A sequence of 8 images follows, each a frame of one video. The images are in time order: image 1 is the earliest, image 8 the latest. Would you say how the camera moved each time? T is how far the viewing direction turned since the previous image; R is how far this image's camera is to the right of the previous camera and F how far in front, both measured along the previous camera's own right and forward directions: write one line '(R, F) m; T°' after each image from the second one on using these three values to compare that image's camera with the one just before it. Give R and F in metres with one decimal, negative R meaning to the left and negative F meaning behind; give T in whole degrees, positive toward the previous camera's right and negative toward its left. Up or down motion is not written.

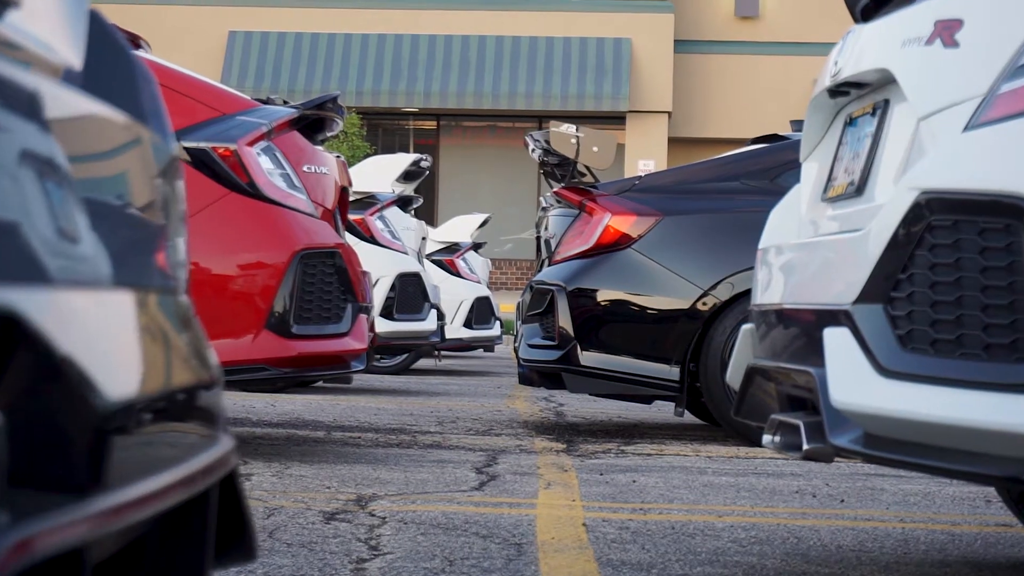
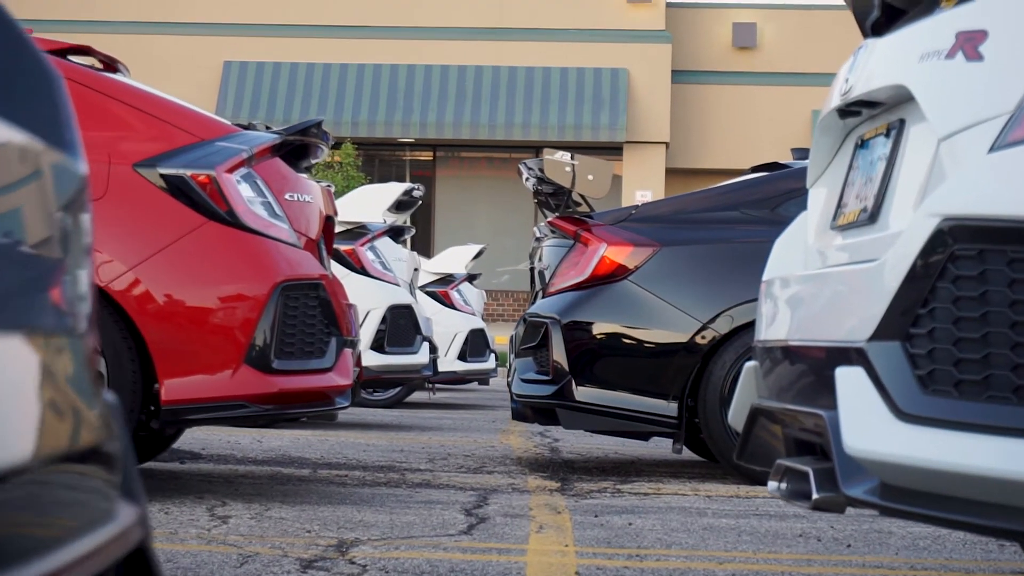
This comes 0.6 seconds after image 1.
(0.0, +0.2) m; 0°
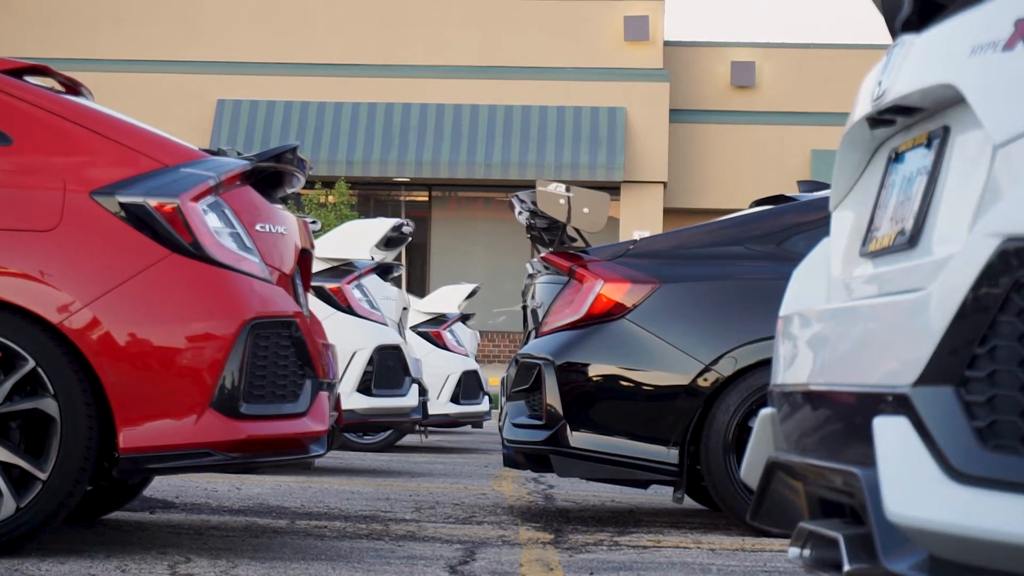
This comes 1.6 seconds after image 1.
(0.0, +0.3) m; 0°
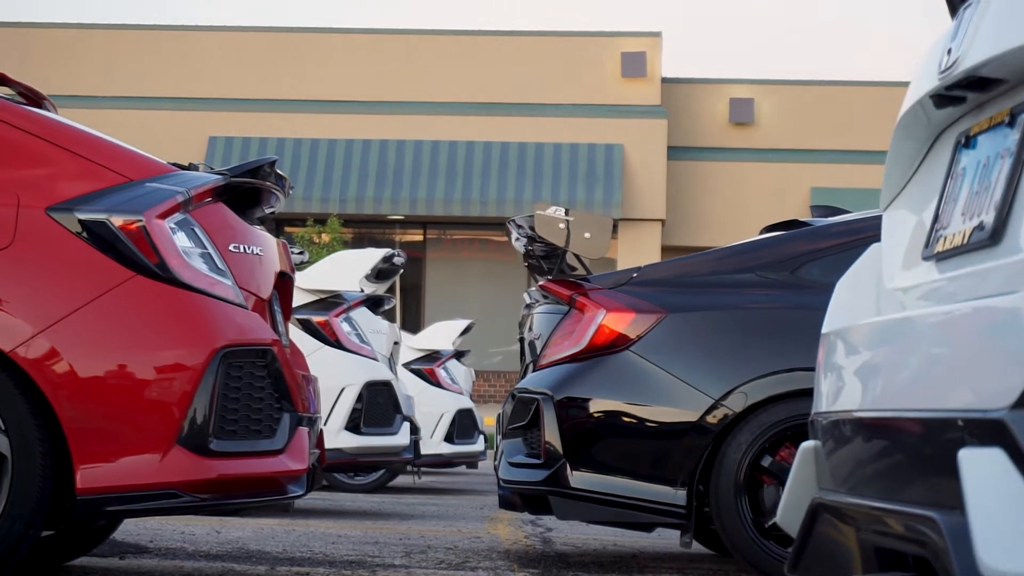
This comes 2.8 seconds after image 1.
(0.0, +0.3) m; 0°
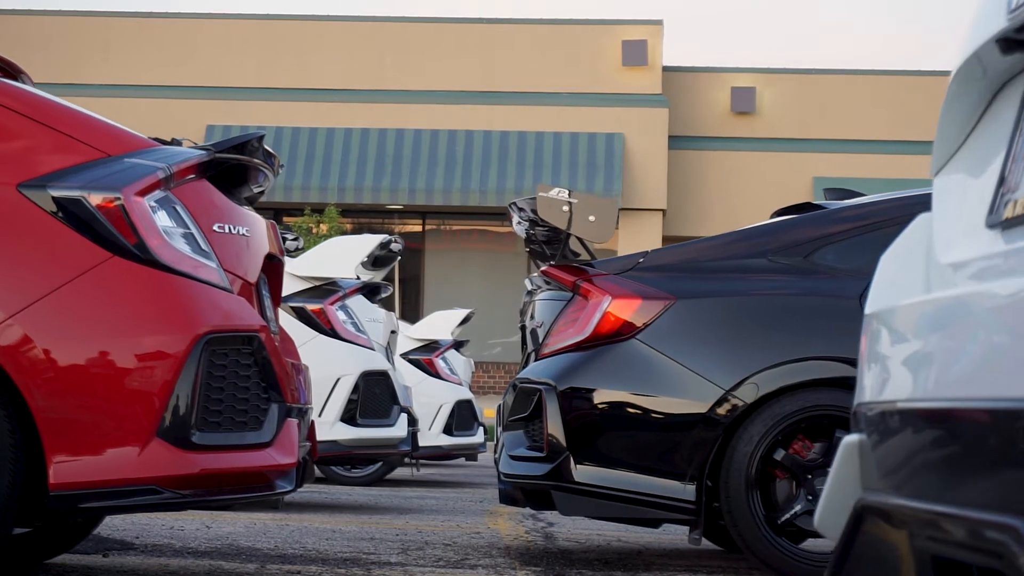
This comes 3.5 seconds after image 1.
(0.0, +0.2) m; 0°
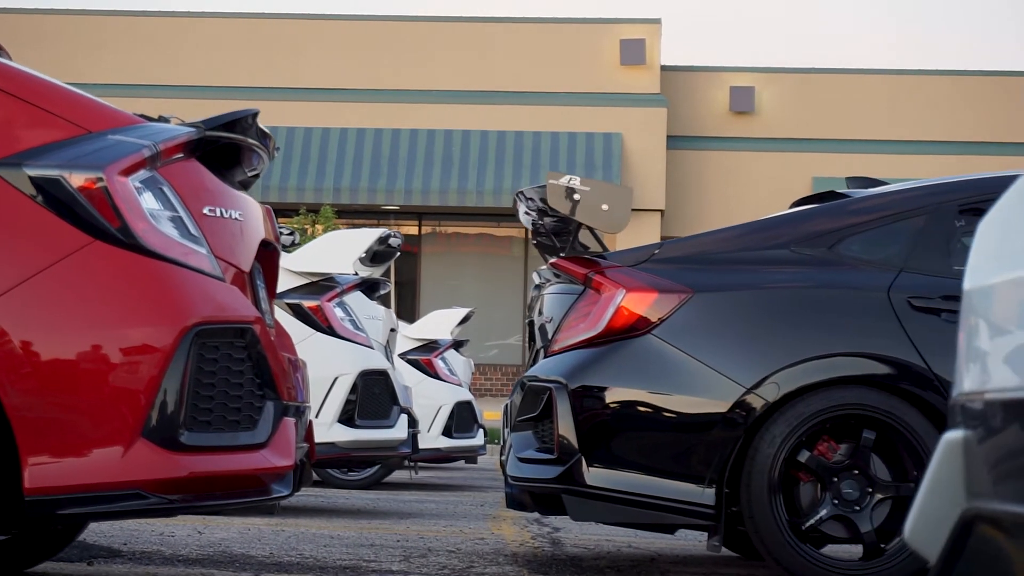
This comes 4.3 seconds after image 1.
(-0.1, +0.3) m; 0°
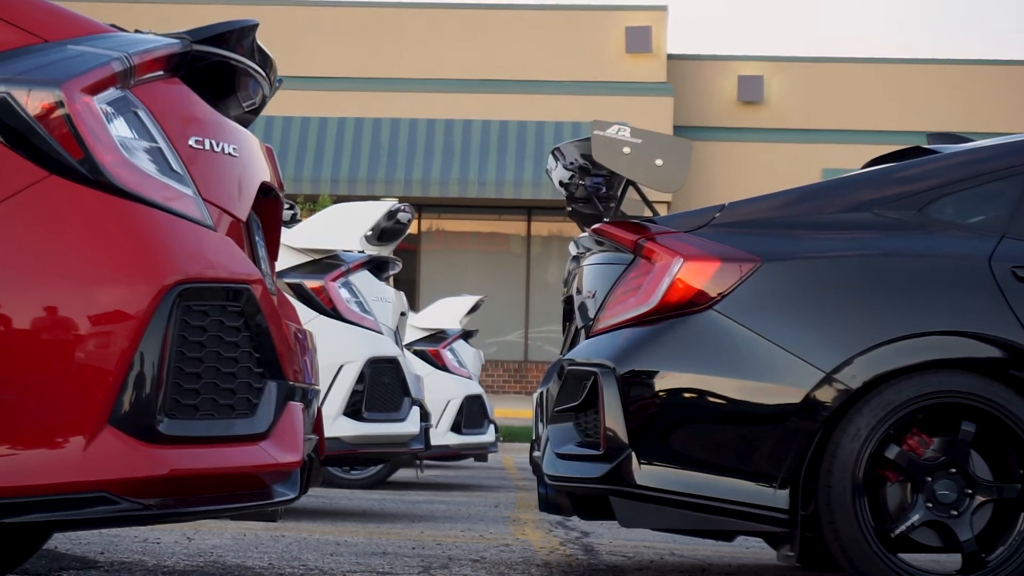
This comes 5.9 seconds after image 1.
(-0.1, +0.6) m; 0°
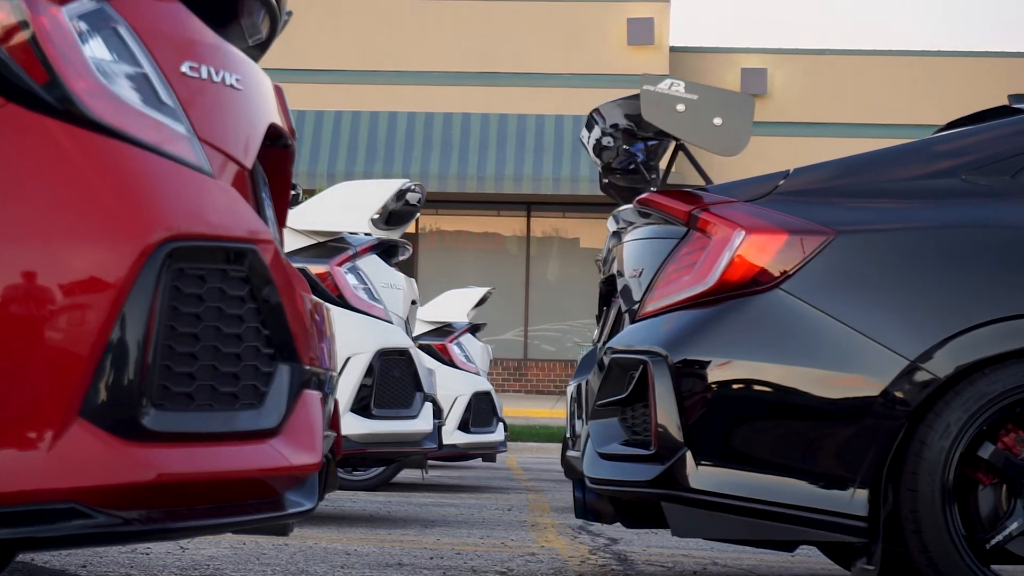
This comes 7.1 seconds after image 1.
(-0.1, +0.5) m; 0°
